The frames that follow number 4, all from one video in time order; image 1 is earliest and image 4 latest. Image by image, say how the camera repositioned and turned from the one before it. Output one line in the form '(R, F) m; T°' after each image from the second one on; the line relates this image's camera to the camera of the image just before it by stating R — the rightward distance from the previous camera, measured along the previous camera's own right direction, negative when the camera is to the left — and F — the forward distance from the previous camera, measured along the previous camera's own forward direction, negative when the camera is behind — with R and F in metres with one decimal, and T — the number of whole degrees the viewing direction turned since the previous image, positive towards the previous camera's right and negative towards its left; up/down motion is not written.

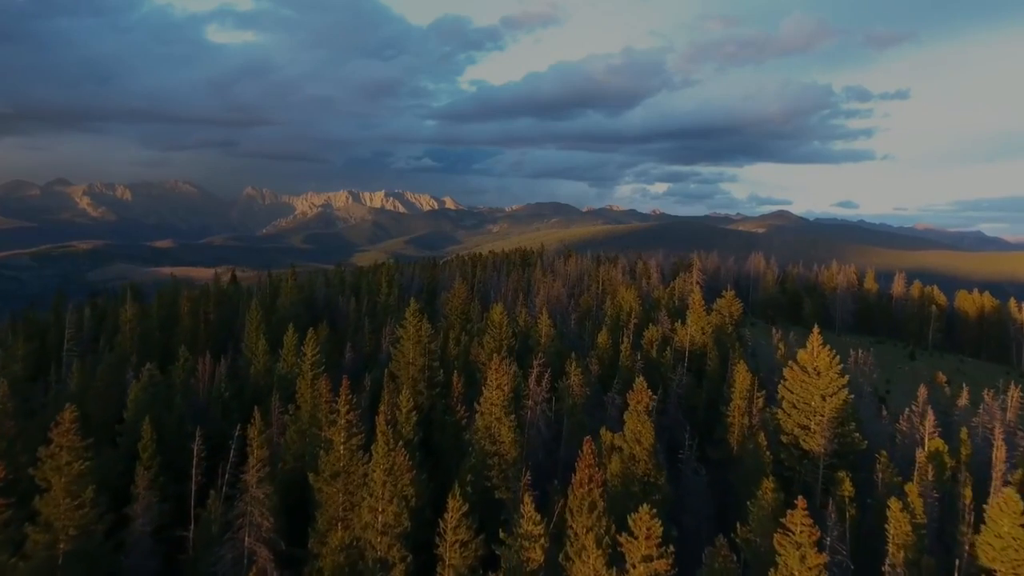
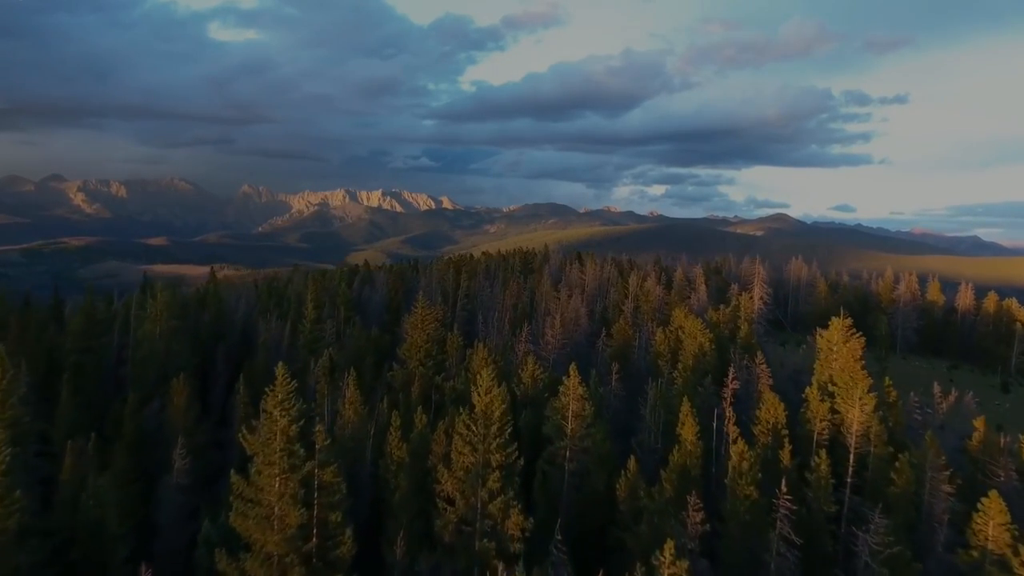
(-0.1, +32.6) m; 0°
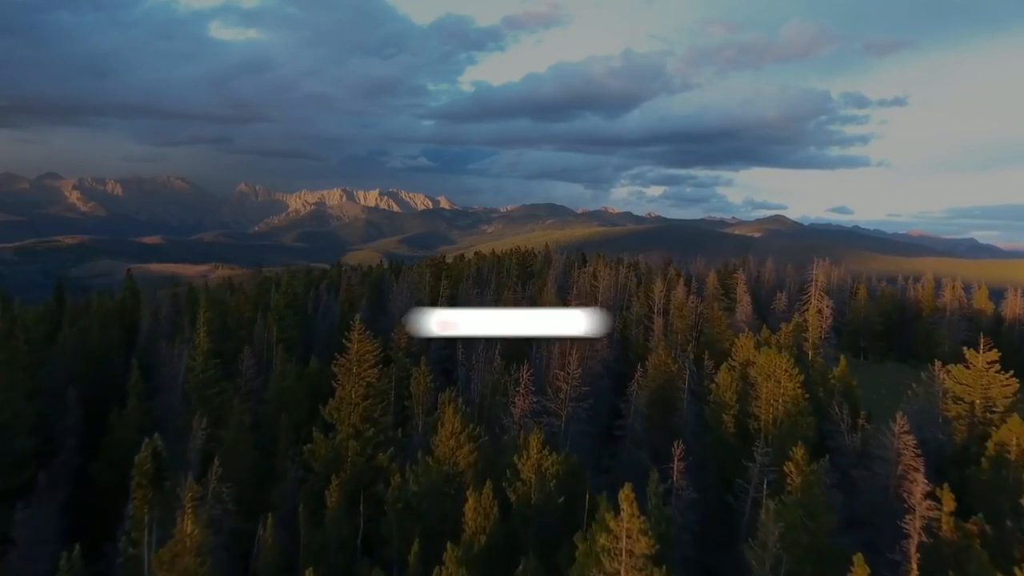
(+0.4, +17.7) m; 0°
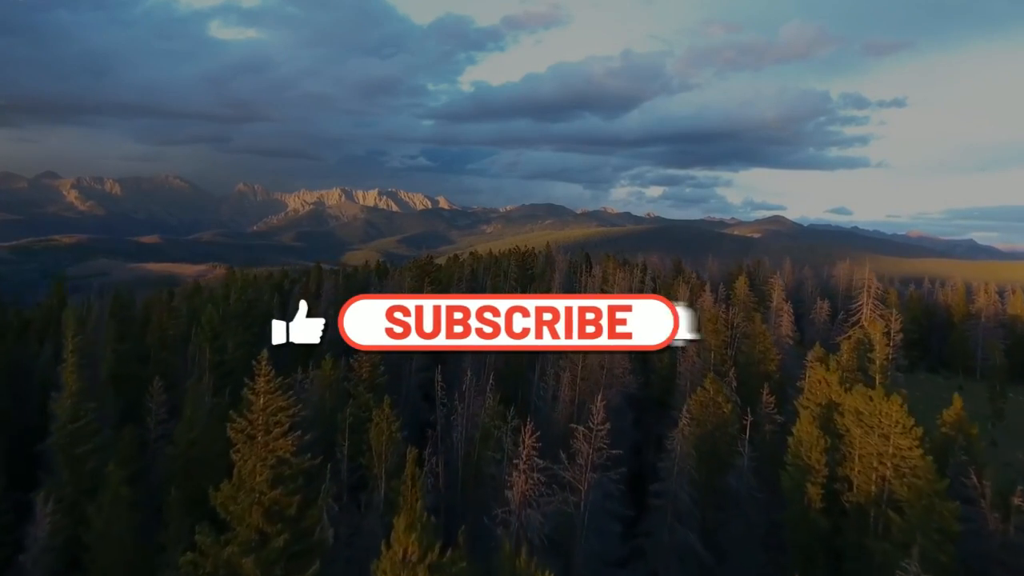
(+2.8, +2.8) m; 0°
